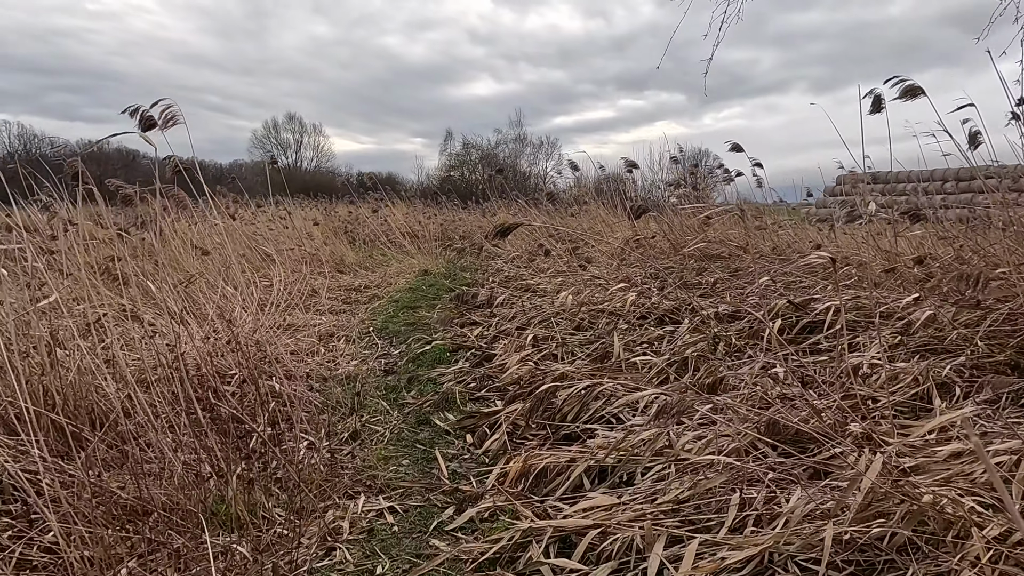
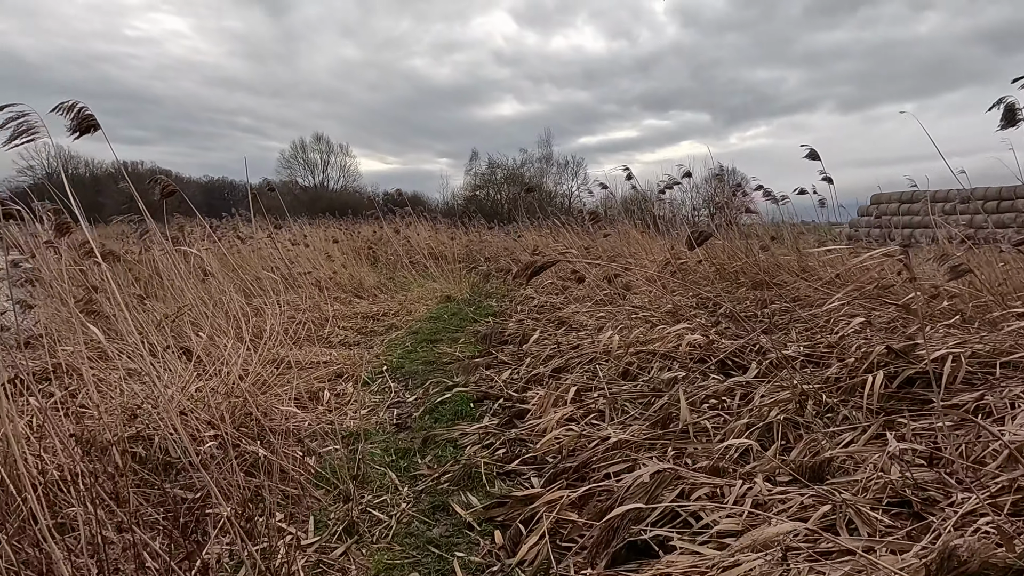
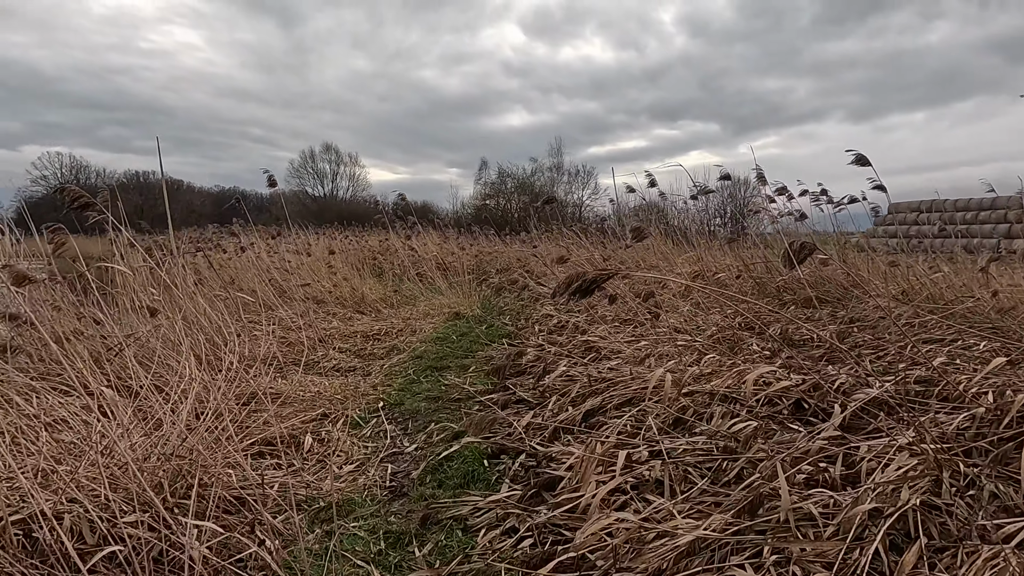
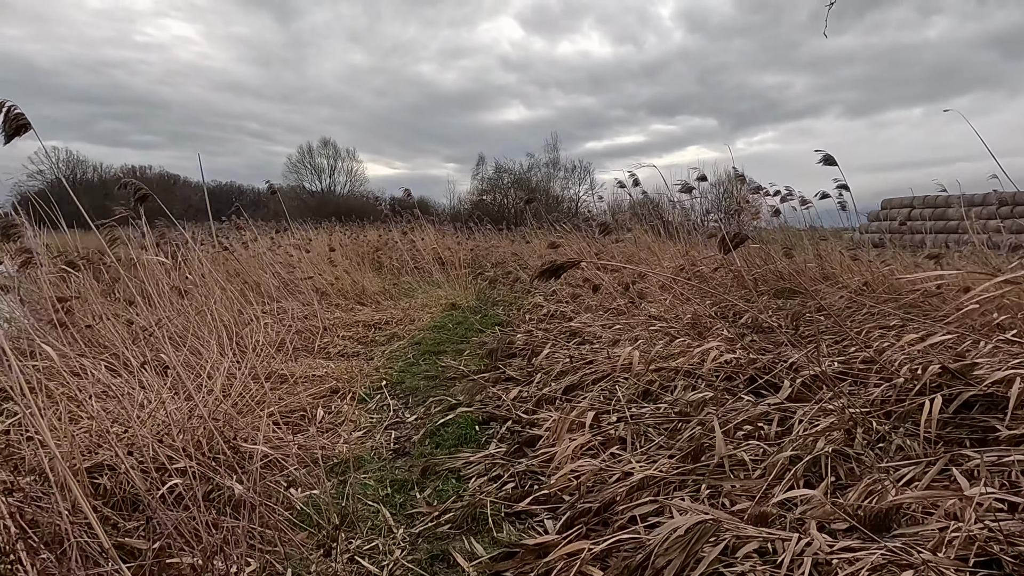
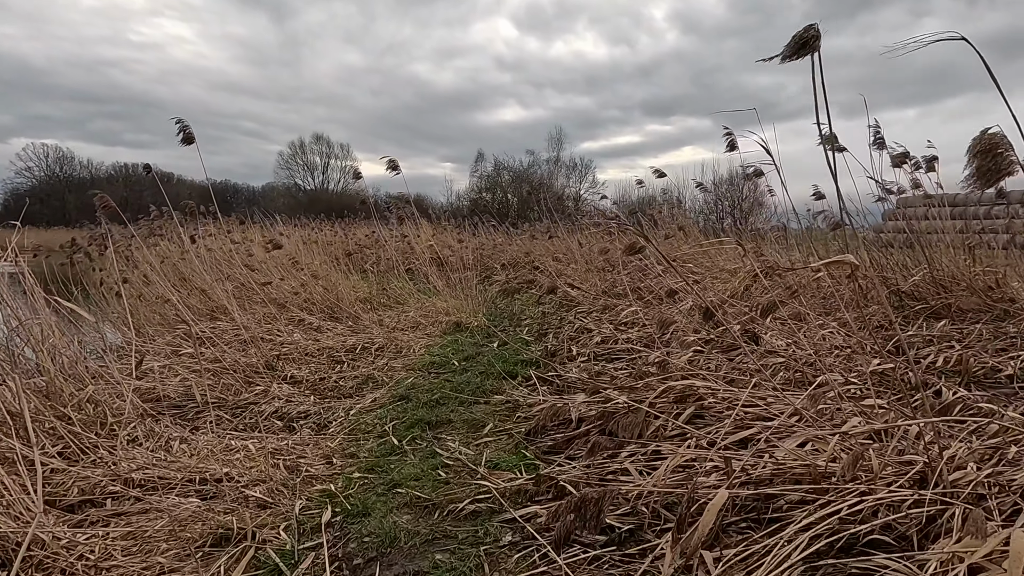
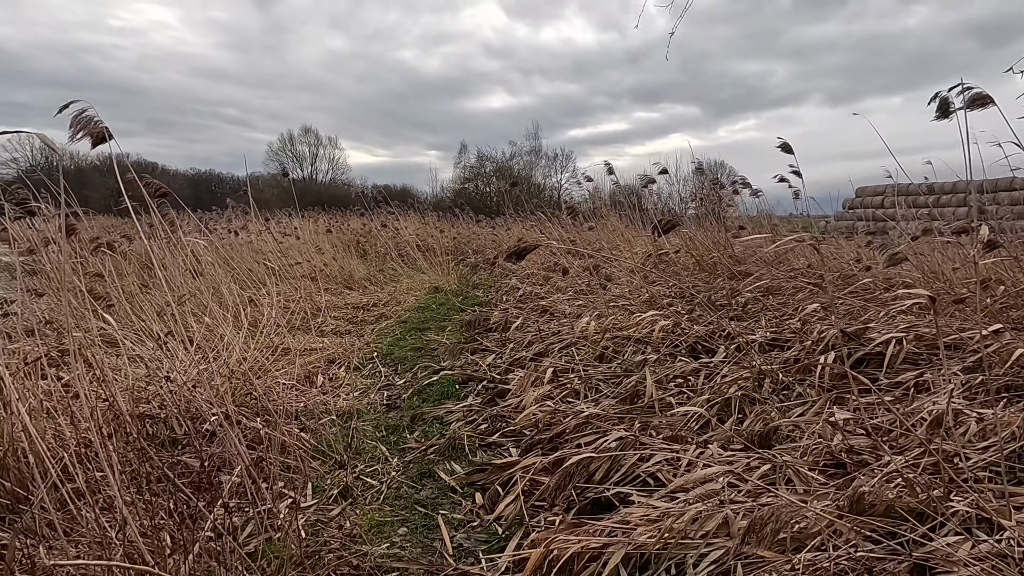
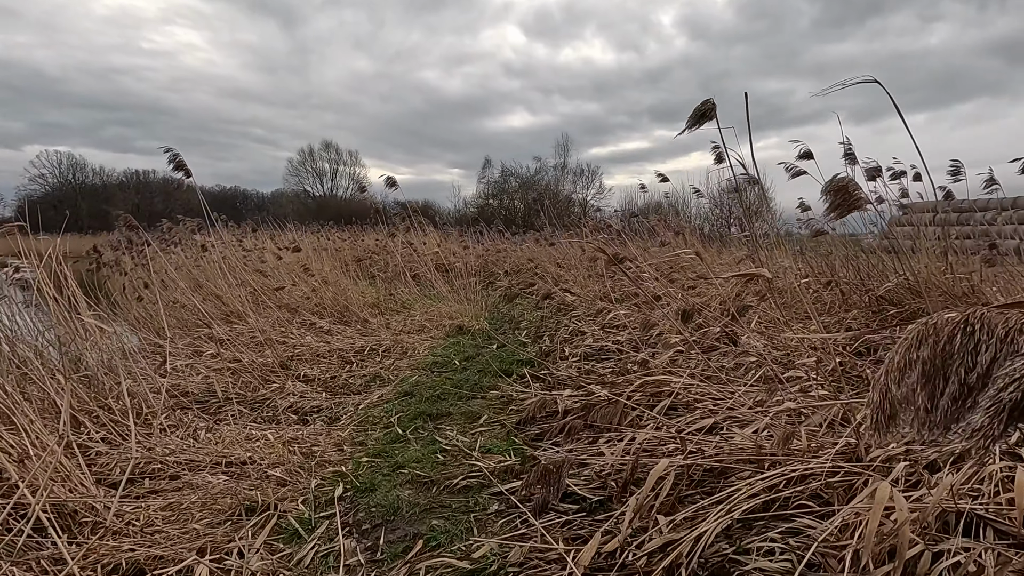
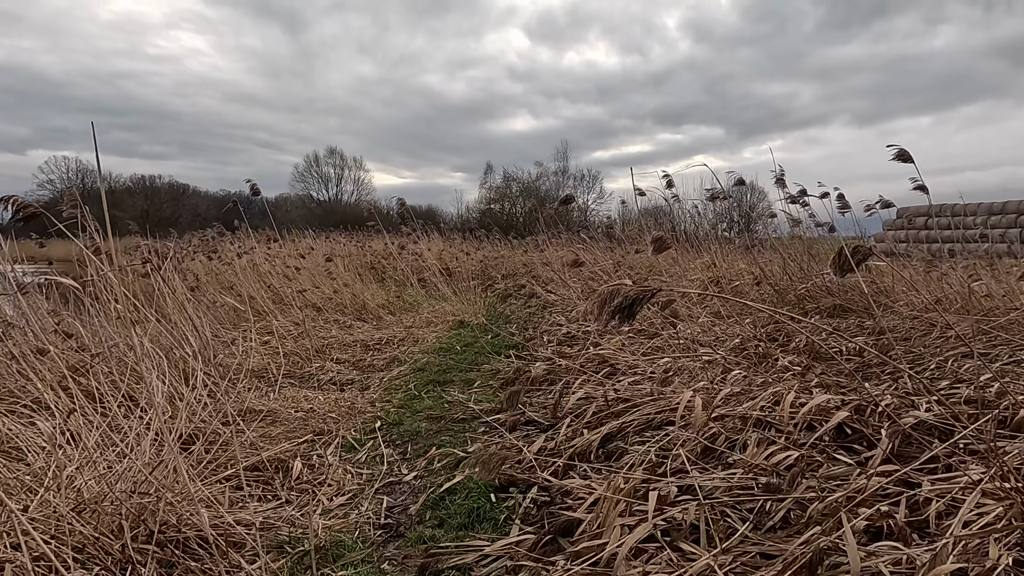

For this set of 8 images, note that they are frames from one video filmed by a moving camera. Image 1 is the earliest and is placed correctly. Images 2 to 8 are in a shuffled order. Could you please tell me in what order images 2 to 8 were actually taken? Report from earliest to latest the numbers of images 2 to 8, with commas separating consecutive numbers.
6, 2, 4, 3, 8, 7, 5
